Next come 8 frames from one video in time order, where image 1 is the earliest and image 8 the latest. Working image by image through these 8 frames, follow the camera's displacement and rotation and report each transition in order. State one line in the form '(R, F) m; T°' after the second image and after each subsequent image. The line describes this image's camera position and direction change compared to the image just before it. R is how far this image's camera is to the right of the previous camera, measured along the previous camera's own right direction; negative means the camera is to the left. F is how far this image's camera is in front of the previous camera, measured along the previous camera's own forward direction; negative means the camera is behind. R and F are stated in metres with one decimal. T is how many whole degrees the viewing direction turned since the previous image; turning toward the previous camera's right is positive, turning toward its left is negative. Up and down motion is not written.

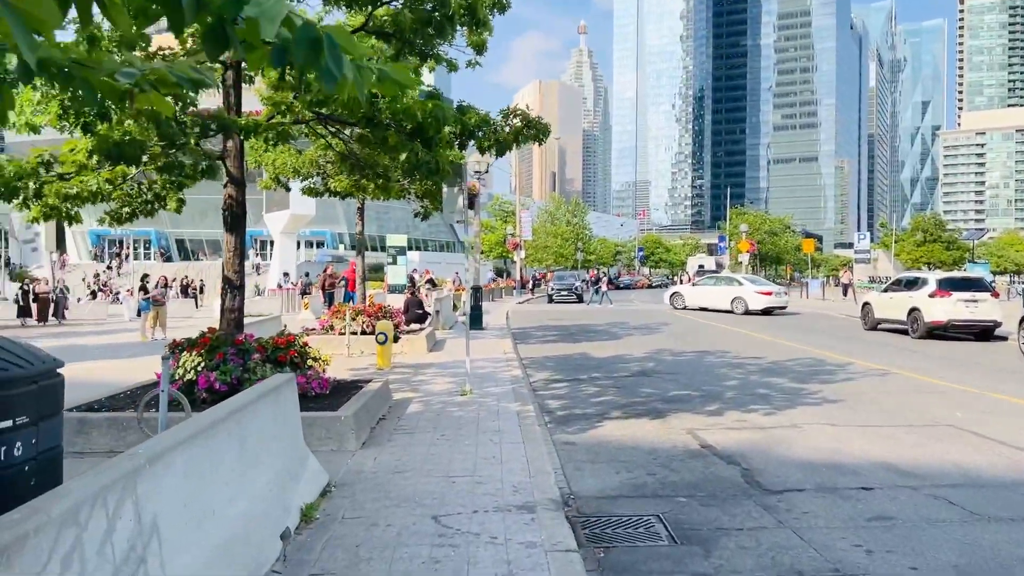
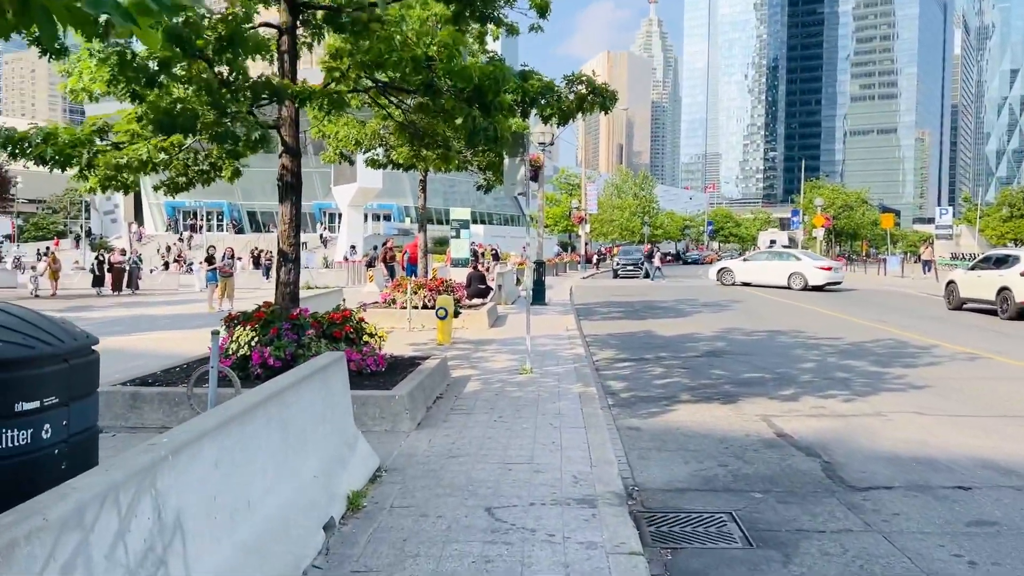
(0.0, +0.4) m; -4°
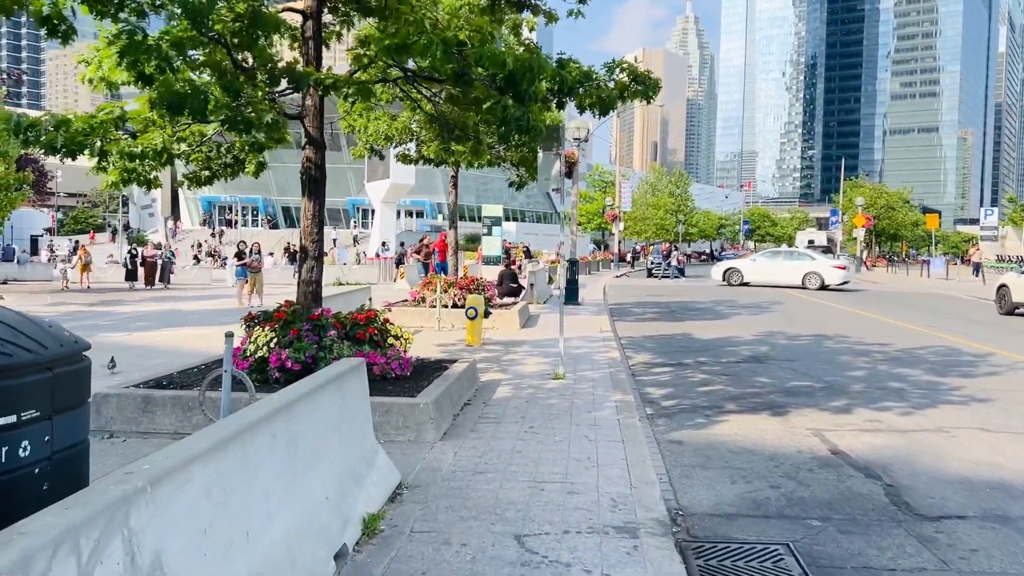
(0.0, +0.5) m; -2°
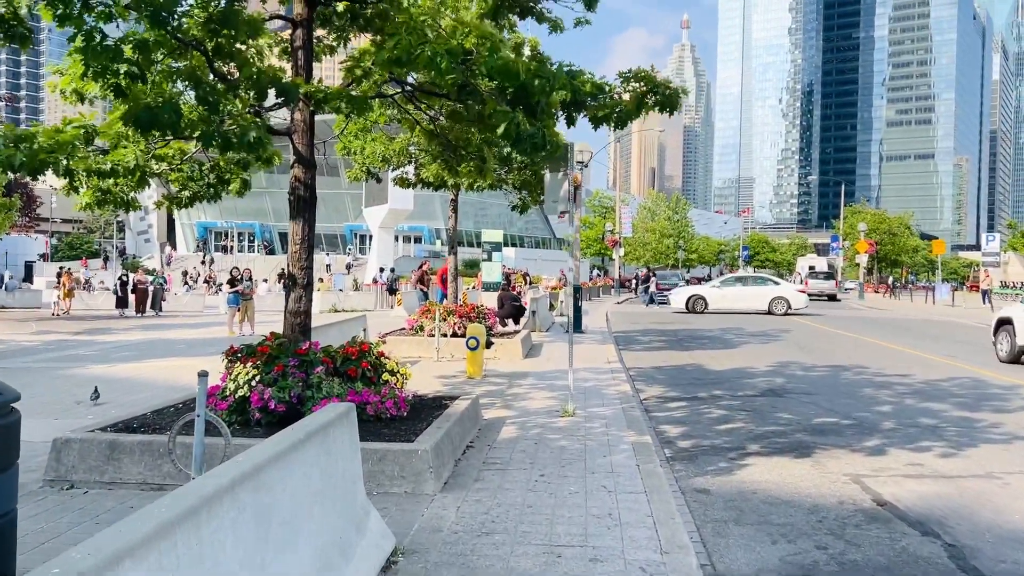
(-0.1, +0.7) m; 0°
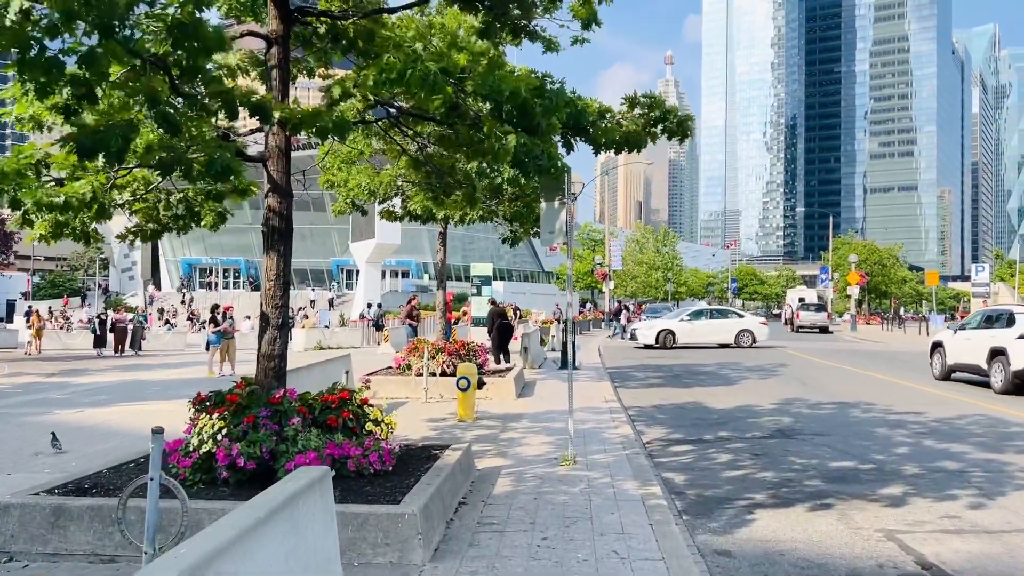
(-0.1, +0.6) m; +1°
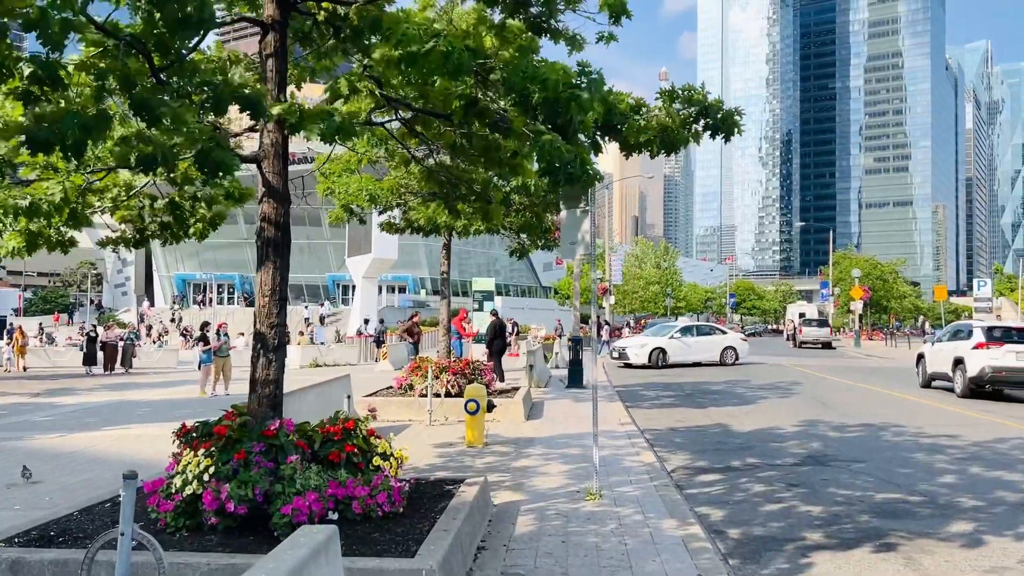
(-0.2, +0.7) m; 0°
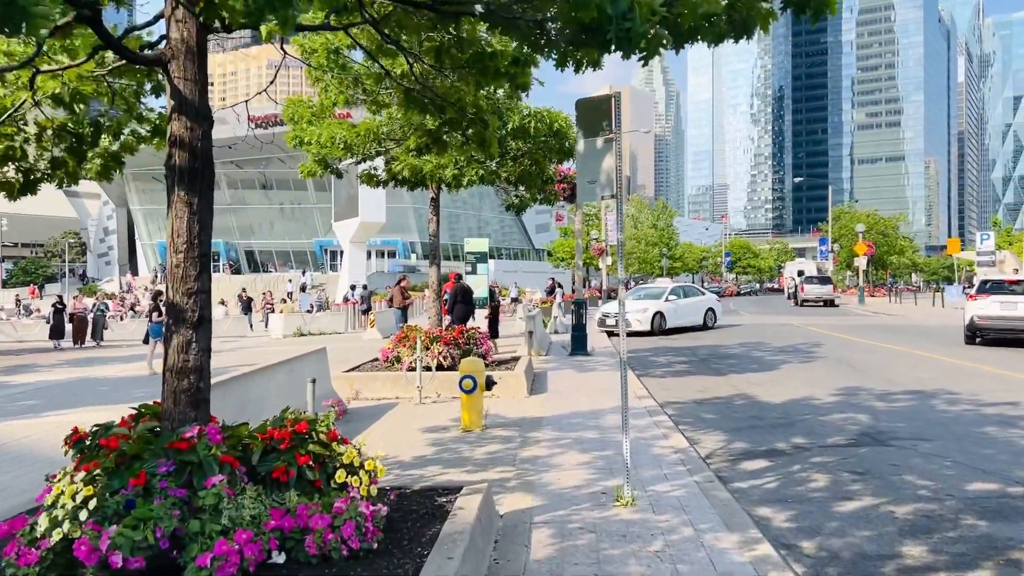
(-0.1, +1.6) m; +1°
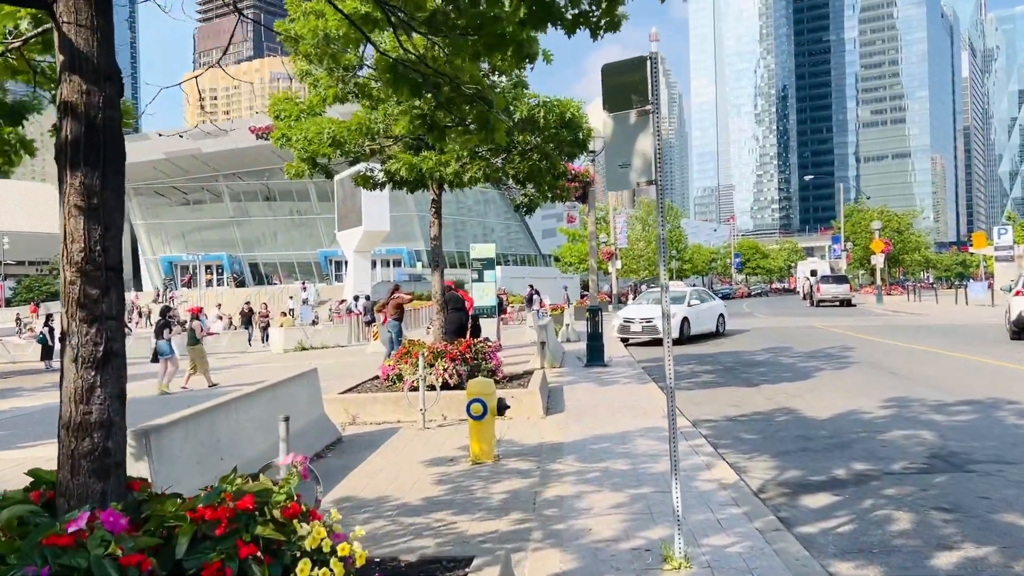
(-0.1, +1.2) m; 0°
